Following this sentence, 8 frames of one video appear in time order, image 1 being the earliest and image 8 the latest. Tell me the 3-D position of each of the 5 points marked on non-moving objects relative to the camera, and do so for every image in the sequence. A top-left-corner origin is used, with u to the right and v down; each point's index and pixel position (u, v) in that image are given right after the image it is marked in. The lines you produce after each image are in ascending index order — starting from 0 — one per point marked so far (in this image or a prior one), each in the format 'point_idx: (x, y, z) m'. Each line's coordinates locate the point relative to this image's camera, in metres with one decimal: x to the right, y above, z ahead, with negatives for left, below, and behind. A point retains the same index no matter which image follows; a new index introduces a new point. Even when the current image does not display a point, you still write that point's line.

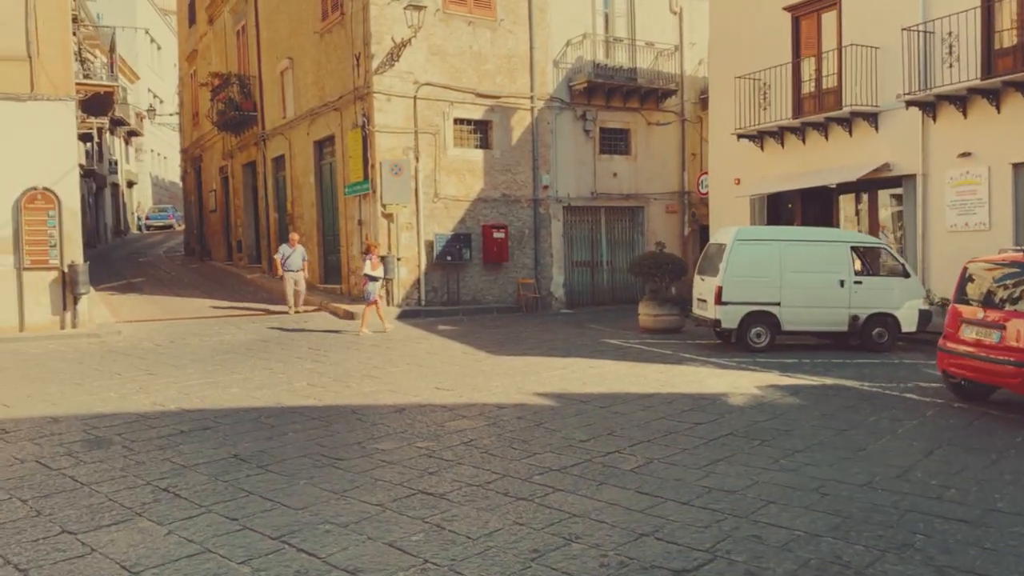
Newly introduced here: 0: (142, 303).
0: (-7.3, -0.3, +15.8) m
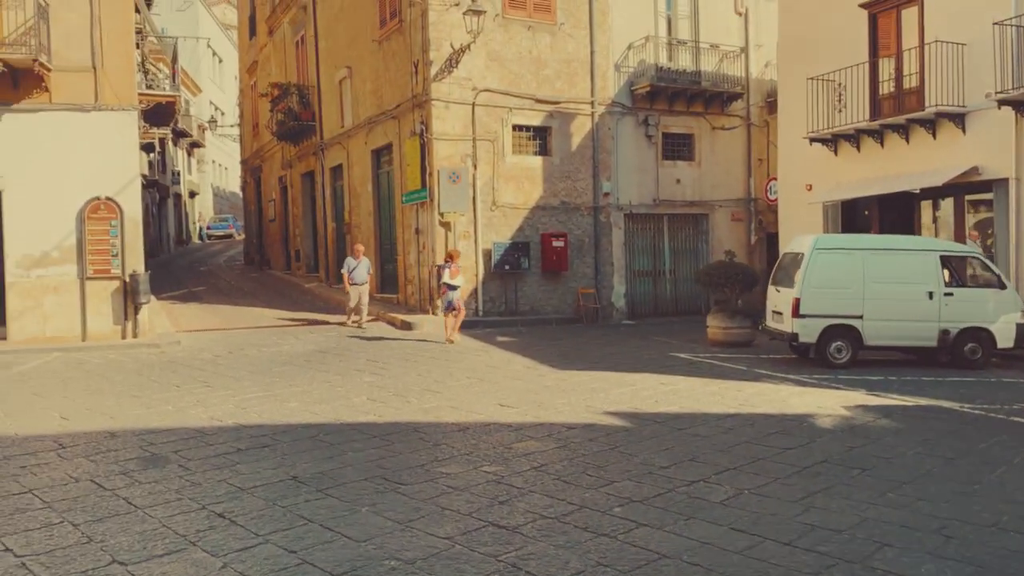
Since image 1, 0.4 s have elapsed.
0: (-6.2, -0.5, +15.8) m
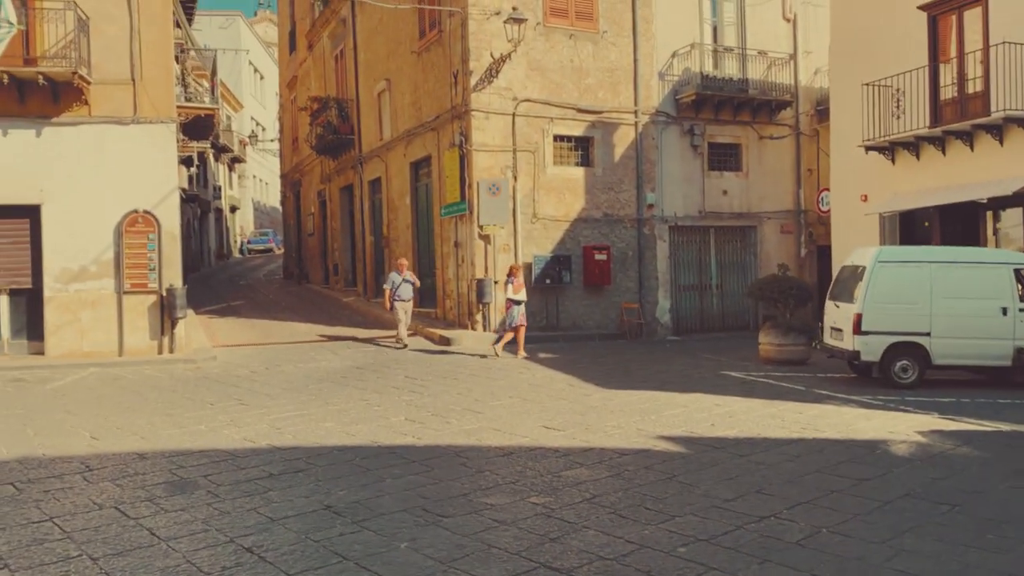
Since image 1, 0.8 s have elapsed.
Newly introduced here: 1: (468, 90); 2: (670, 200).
0: (-5.4, -0.8, +15.6) m
1: (-0.8, +3.5, +14.1) m
2: (+3.2, +1.8, +15.9) m
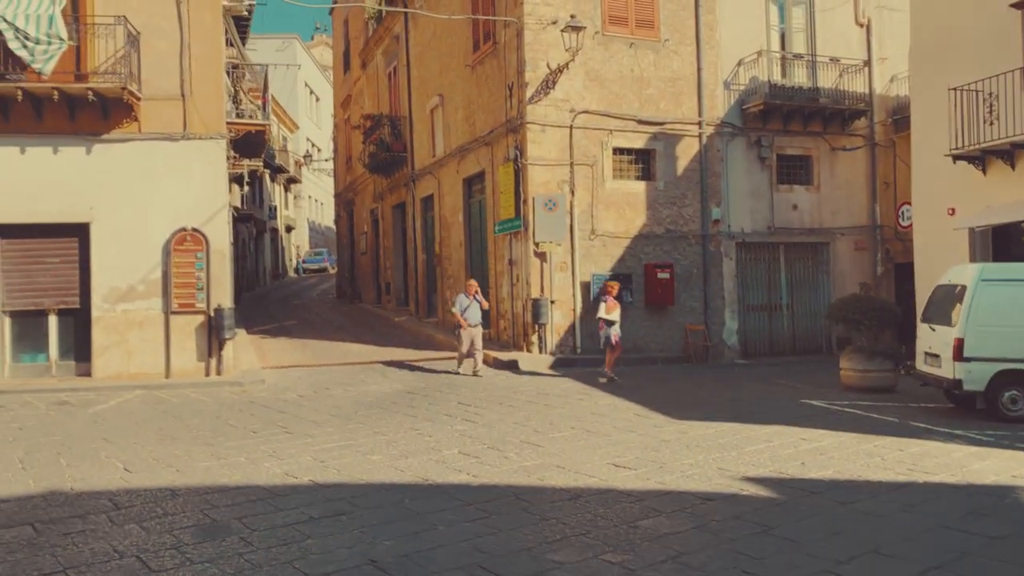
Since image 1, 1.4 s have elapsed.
0: (-4.3, -1.1, +15.3) m
1: (+0.2, +3.2, +13.6) m
2: (+4.2, +1.4, +15.1) m
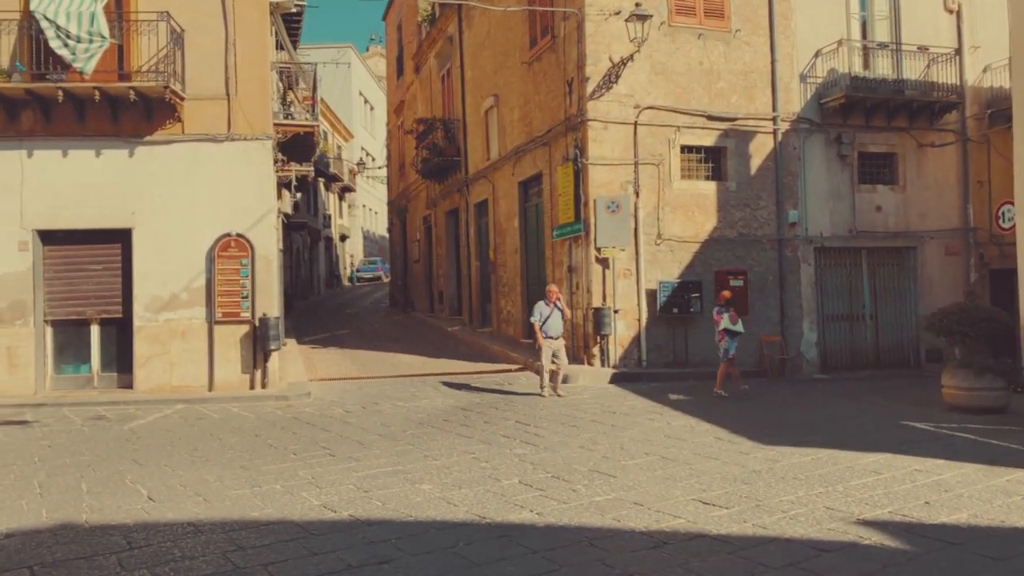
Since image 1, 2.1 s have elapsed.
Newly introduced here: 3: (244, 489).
0: (-3.2, -1.3, +14.7) m
1: (+1.2, +3.0, +12.7) m
2: (+5.3, +1.2, +14.0) m
3: (-2.0, -1.5, +5.9) m
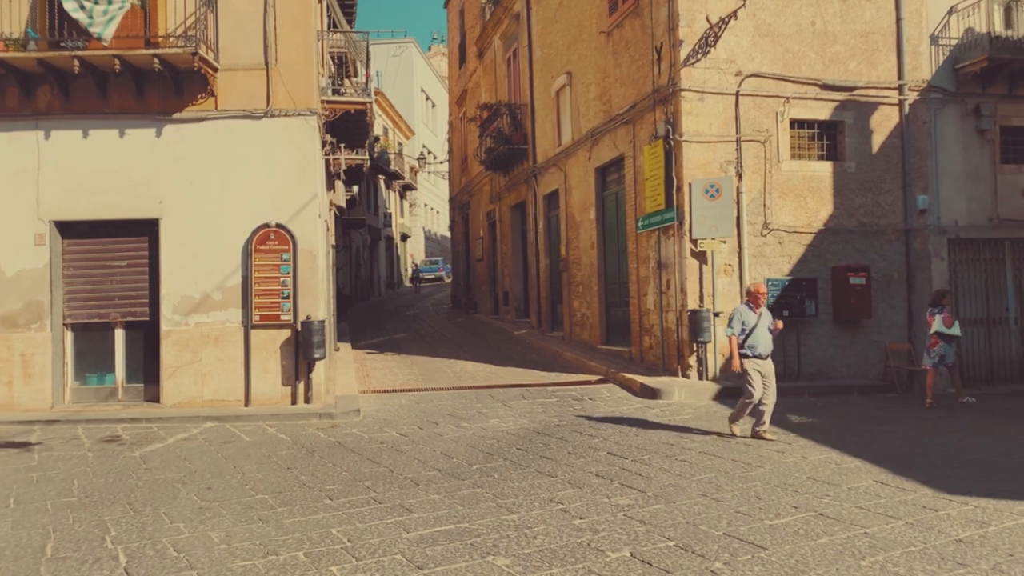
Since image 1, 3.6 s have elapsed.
0: (-1.9, -1.3, +13.2) m
1: (+2.3, +3.1, +10.9) m
2: (+6.5, +1.3, +11.8) m
3: (-1.4, -1.5, +4.4) m
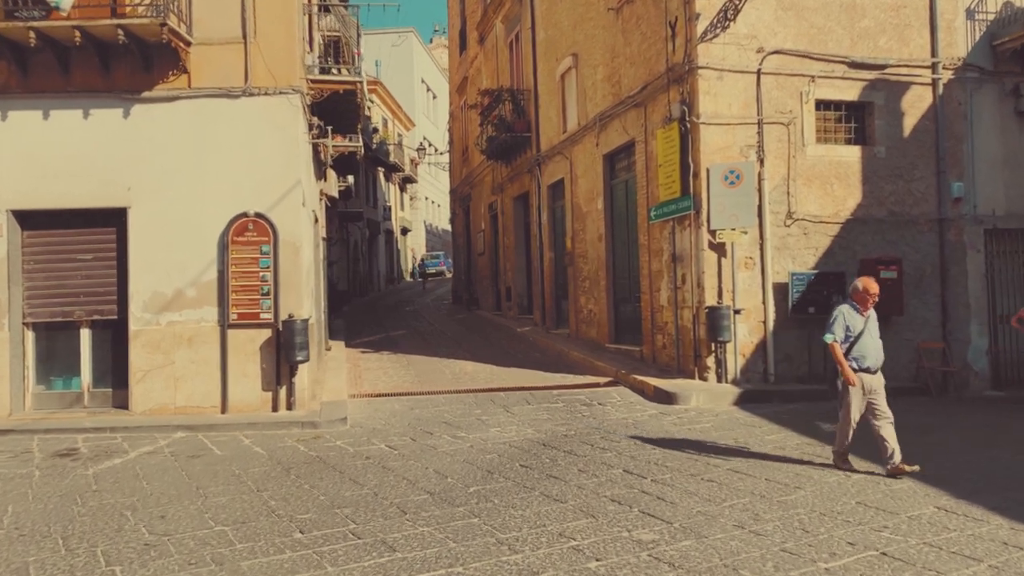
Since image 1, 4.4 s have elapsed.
0: (-1.9, -1.2, +12.4) m
1: (+2.3, +3.1, +10.0) m
2: (+6.5, +1.3, +10.9) m
3: (-1.4, -1.5, +3.5) m
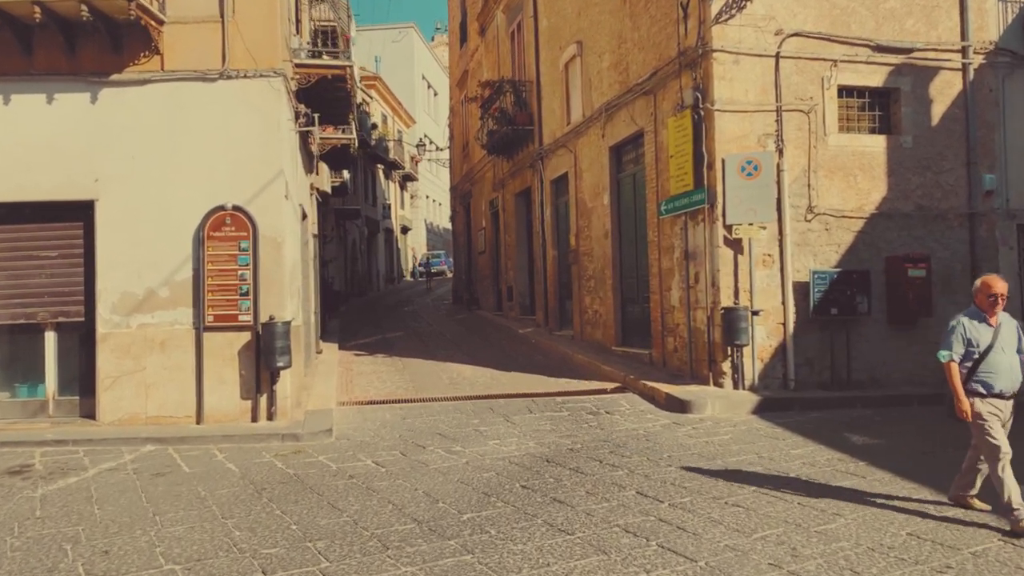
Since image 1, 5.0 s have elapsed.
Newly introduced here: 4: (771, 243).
0: (-1.9, -1.2, +11.7) m
1: (+2.3, +3.1, +9.3) m
2: (+6.5, +1.3, +10.2) m
3: (-1.4, -1.4, +2.9) m
4: (+3.1, +0.5, +9.4) m
